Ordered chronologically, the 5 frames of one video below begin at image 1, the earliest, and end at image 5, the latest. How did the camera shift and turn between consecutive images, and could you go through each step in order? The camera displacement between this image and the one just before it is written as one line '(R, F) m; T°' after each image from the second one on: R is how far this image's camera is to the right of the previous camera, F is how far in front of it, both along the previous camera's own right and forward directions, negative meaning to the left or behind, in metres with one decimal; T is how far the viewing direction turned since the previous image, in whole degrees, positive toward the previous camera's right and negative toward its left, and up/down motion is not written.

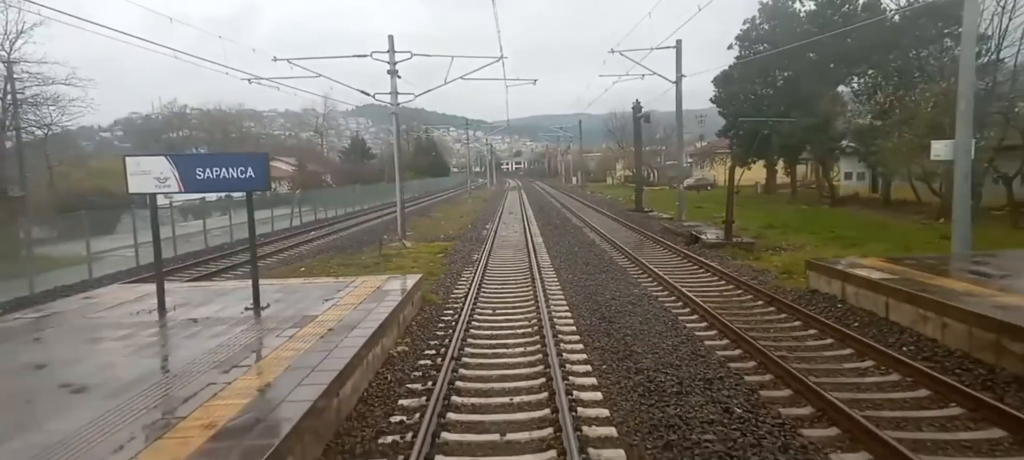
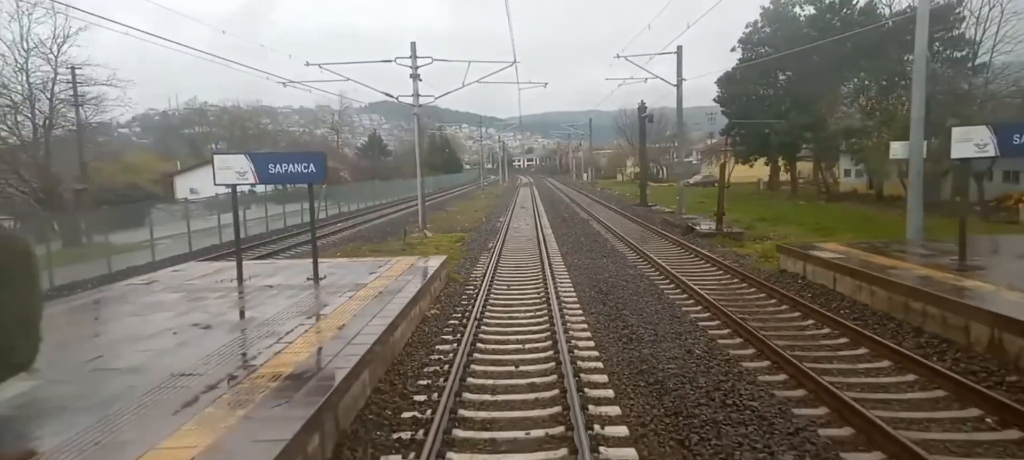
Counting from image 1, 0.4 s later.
(0.0, -1.7) m; -1°
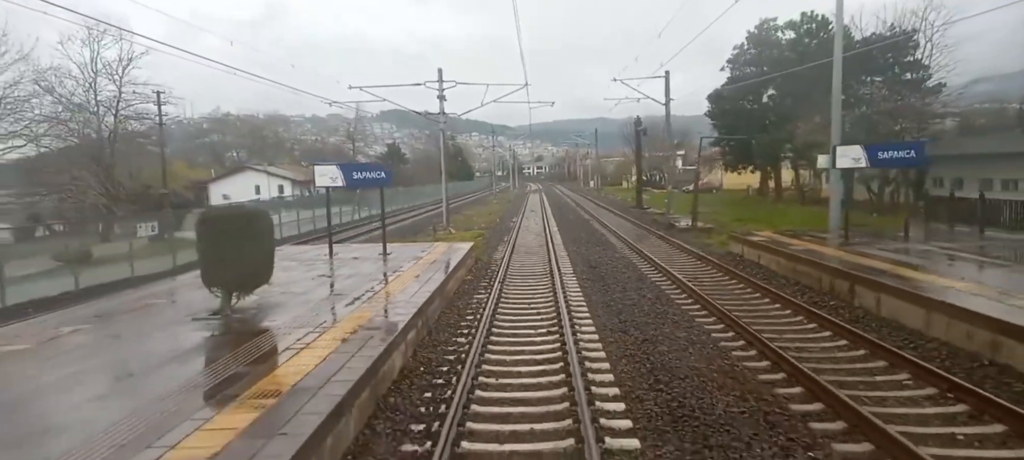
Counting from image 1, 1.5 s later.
(-0.1, -3.7) m; -1°
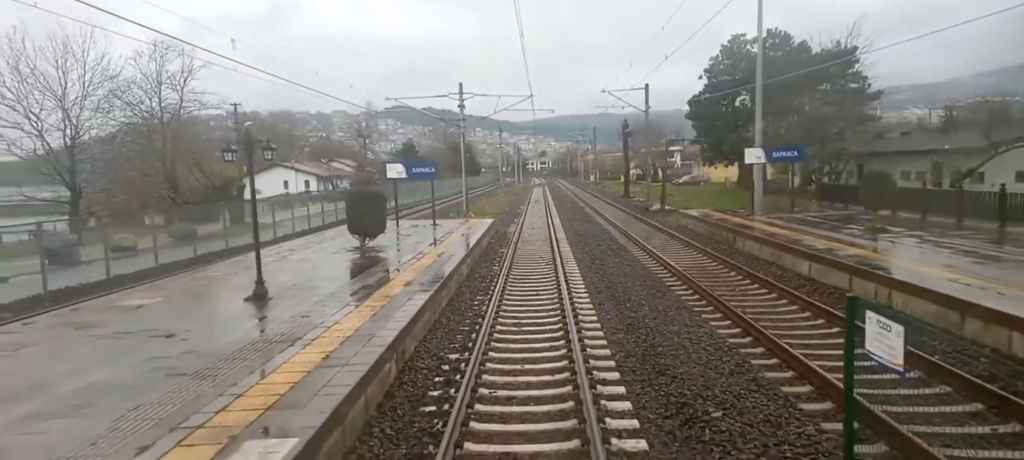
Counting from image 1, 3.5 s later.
(-0.2, -5.8) m; 0°
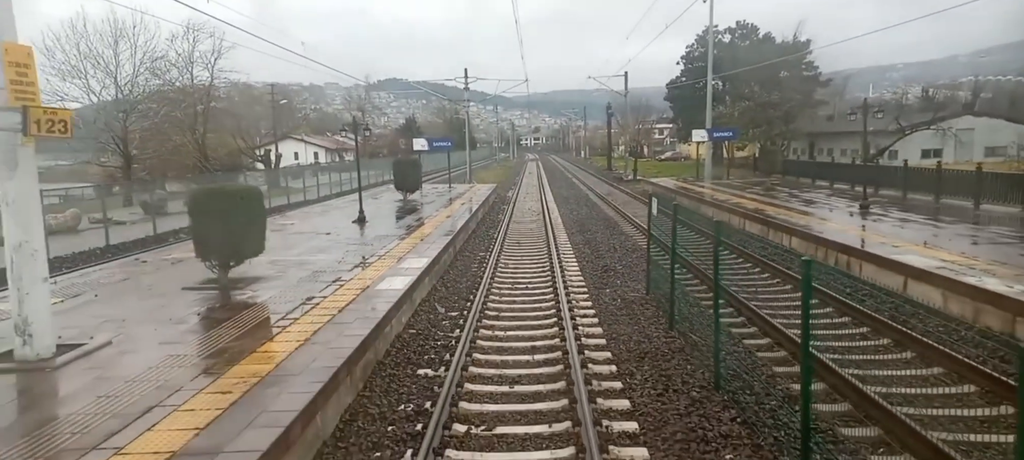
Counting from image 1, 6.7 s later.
(-0.3, -5.3) m; +1°
